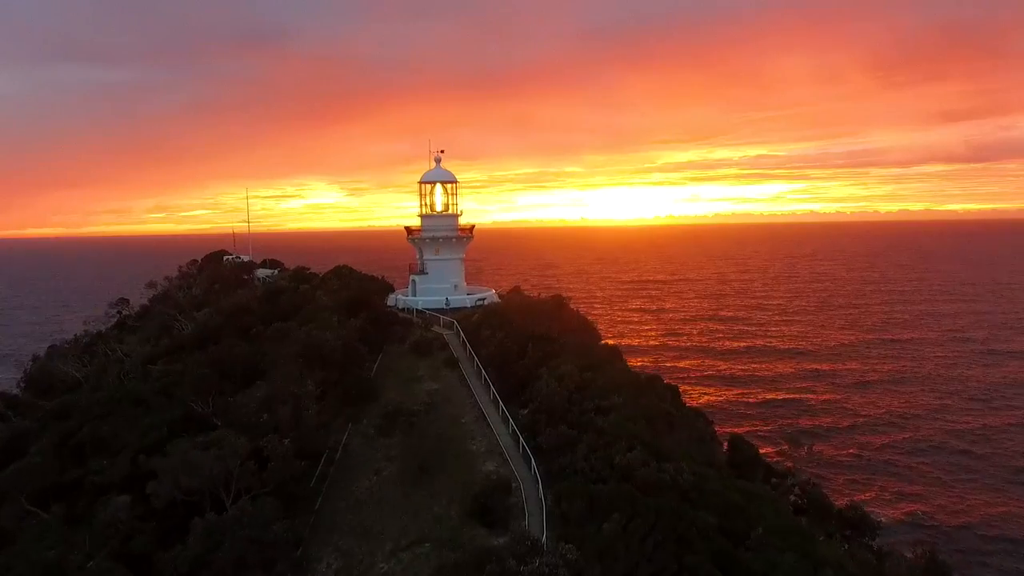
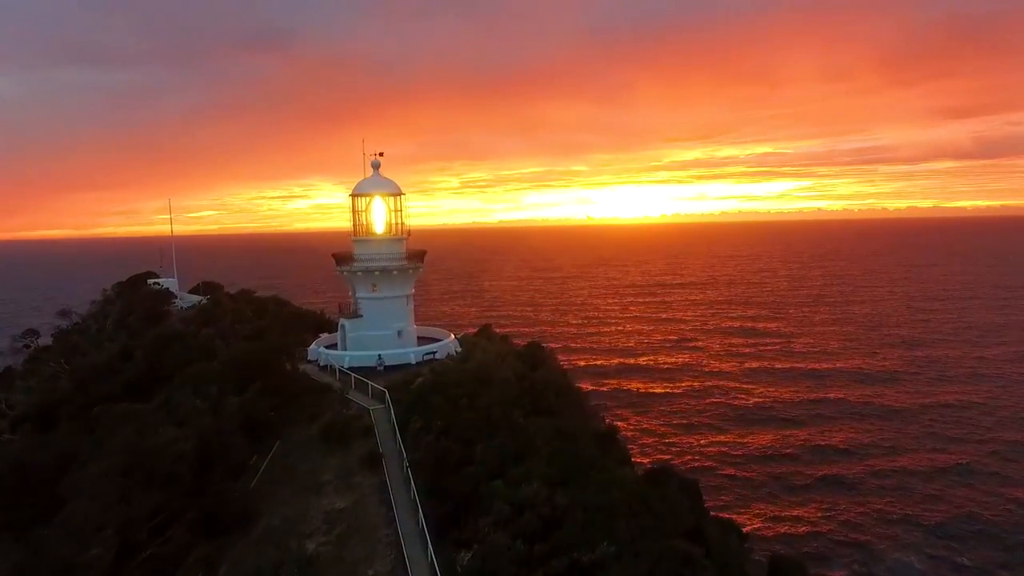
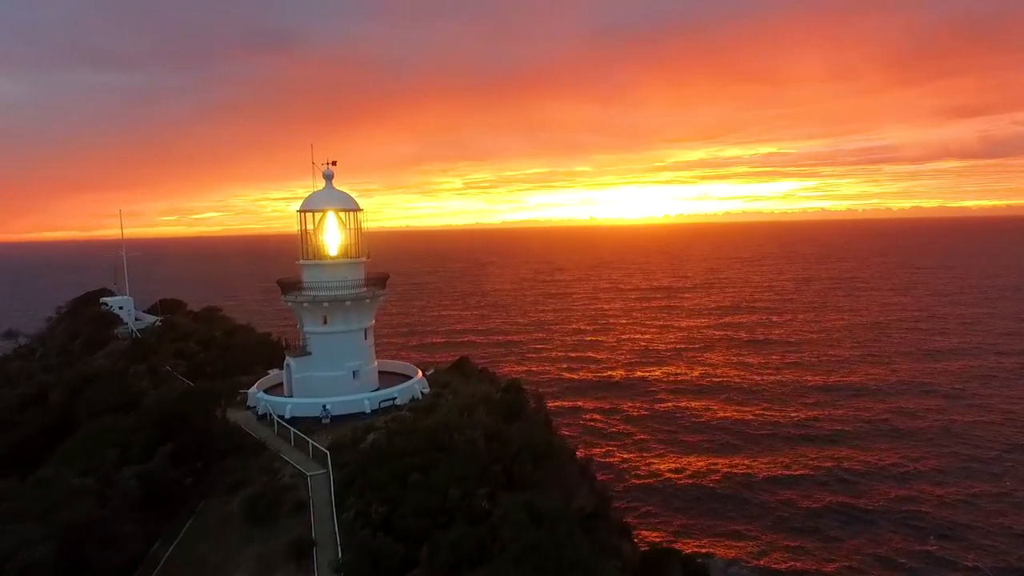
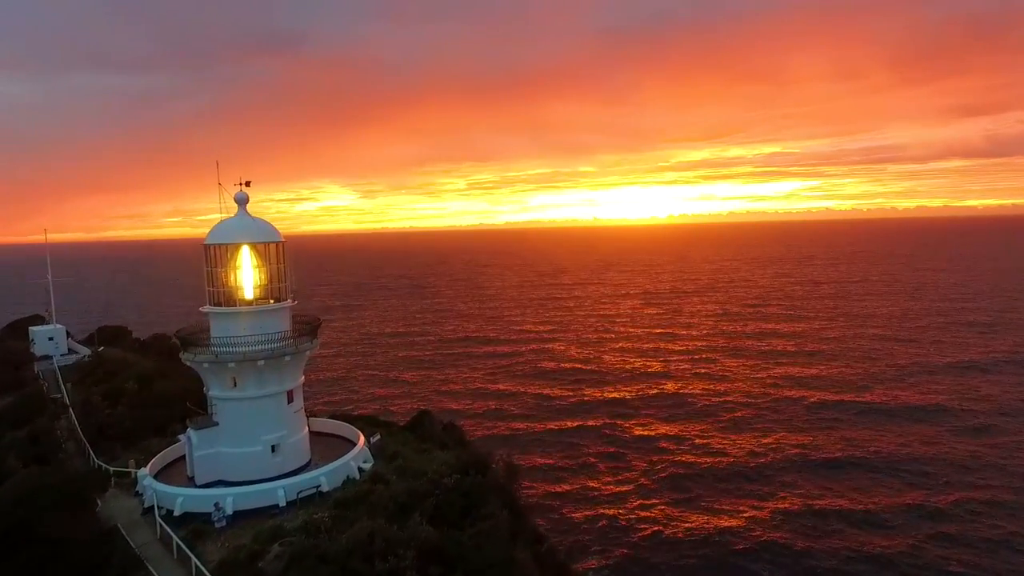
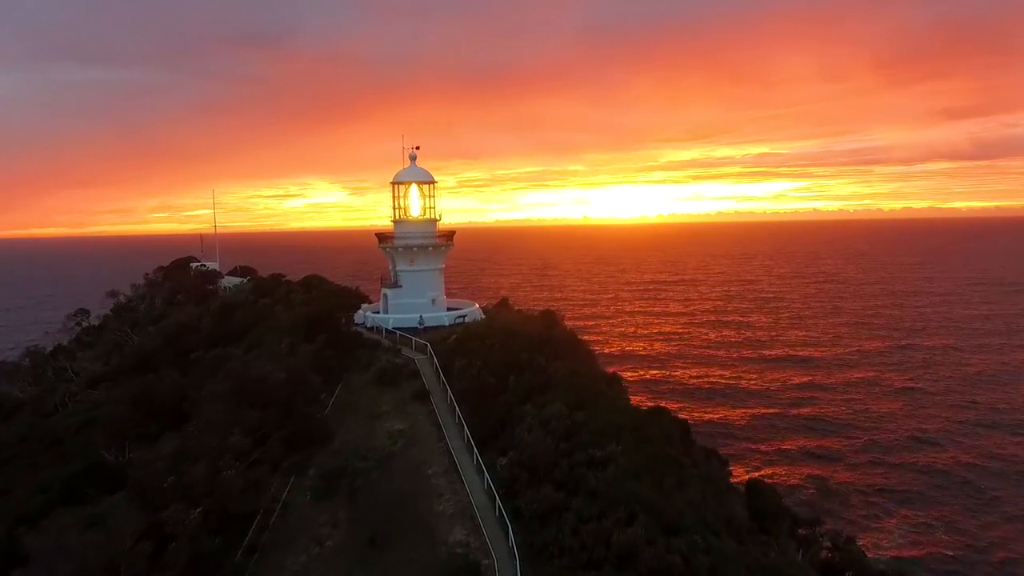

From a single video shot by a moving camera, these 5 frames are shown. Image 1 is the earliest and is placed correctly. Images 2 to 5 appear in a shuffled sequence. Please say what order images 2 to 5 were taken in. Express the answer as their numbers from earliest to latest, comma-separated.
5, 2, 3, 4
